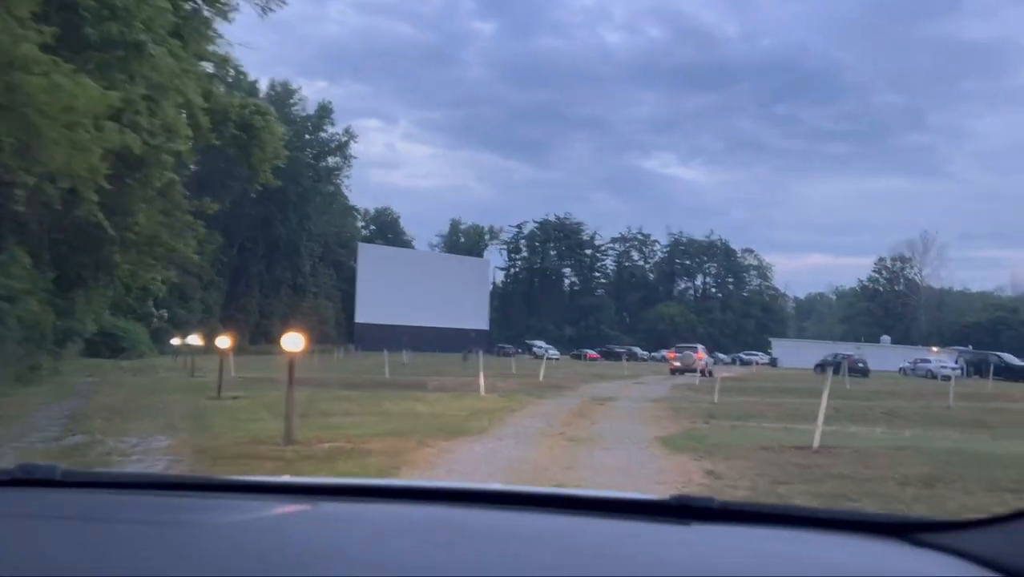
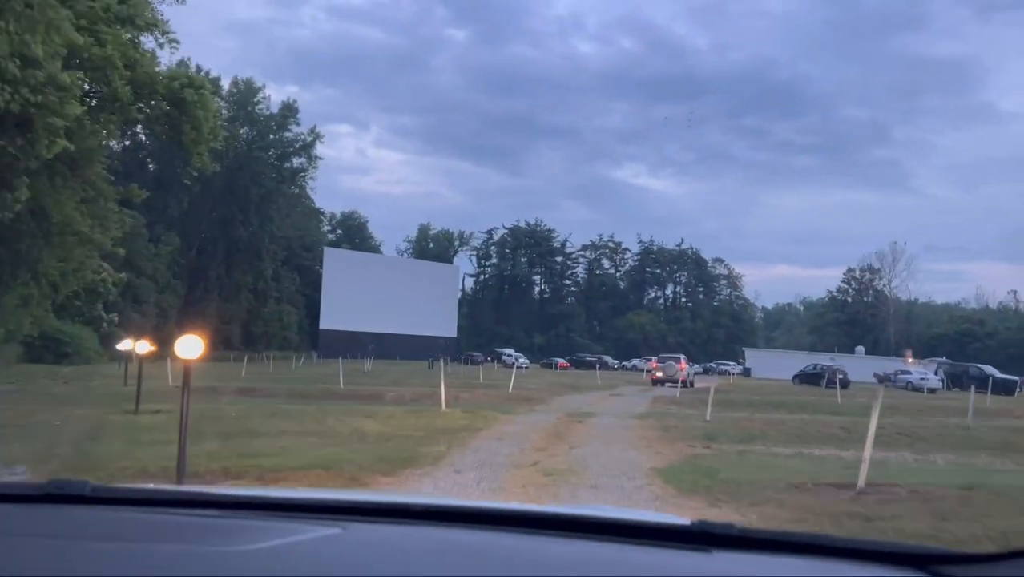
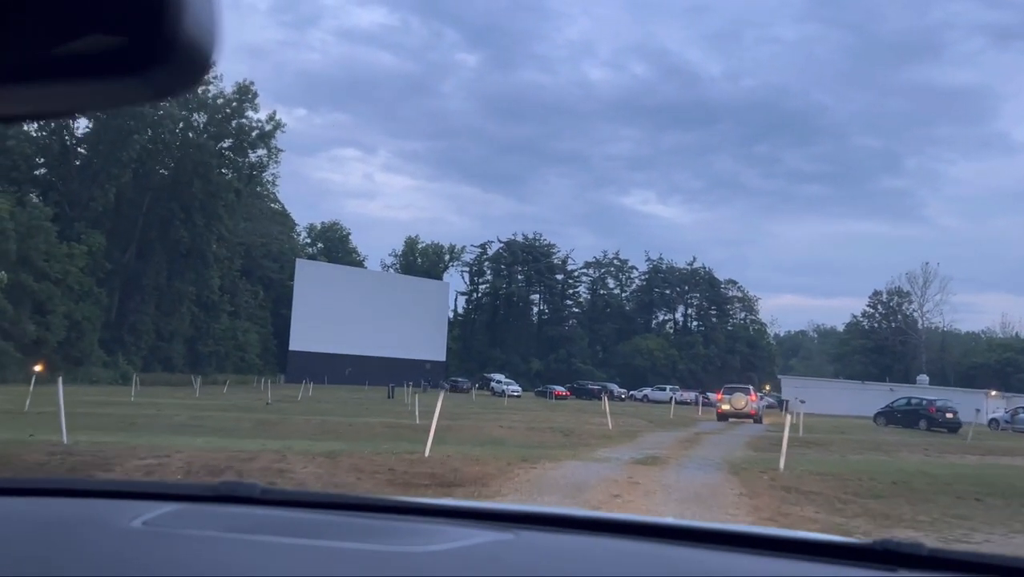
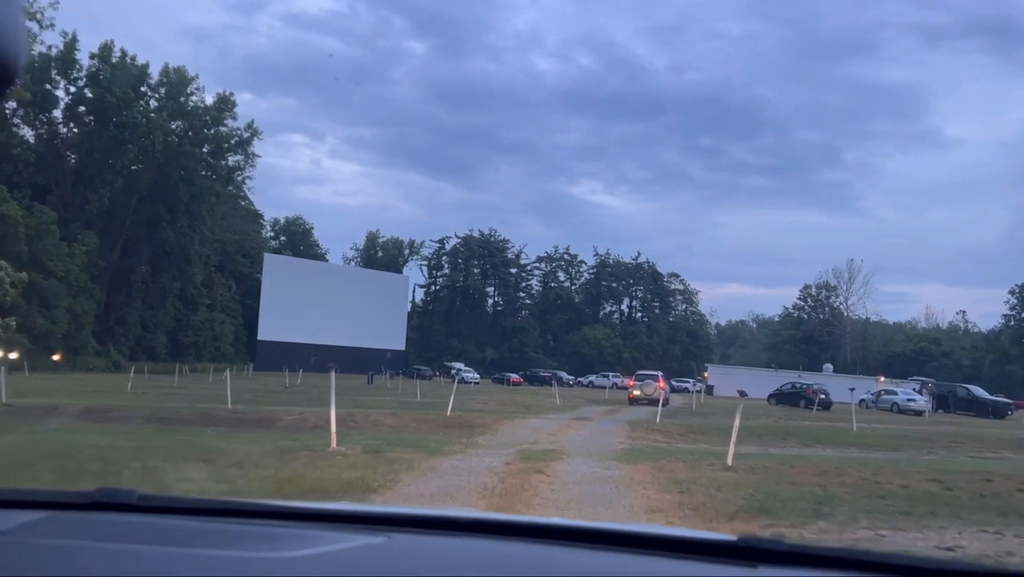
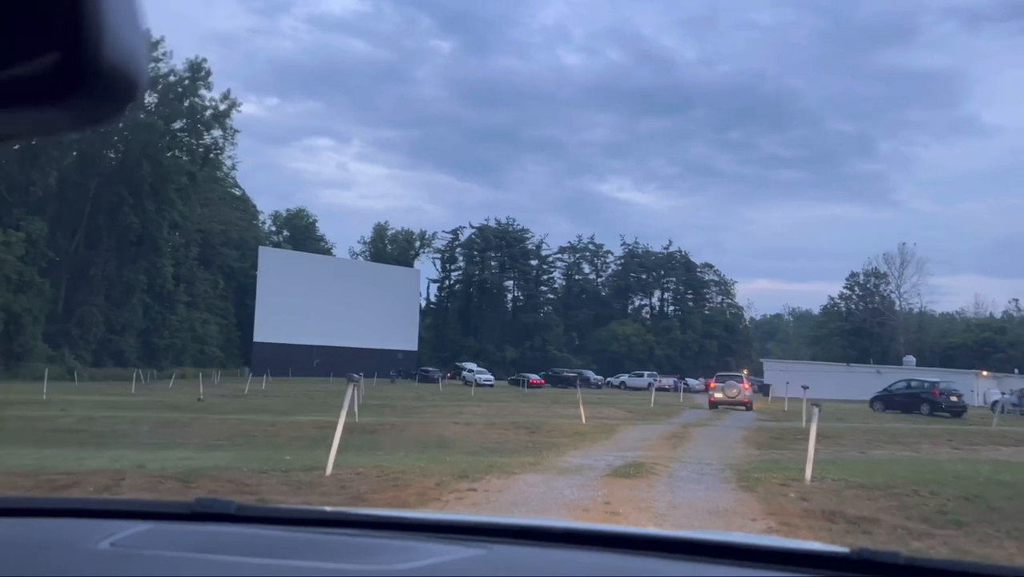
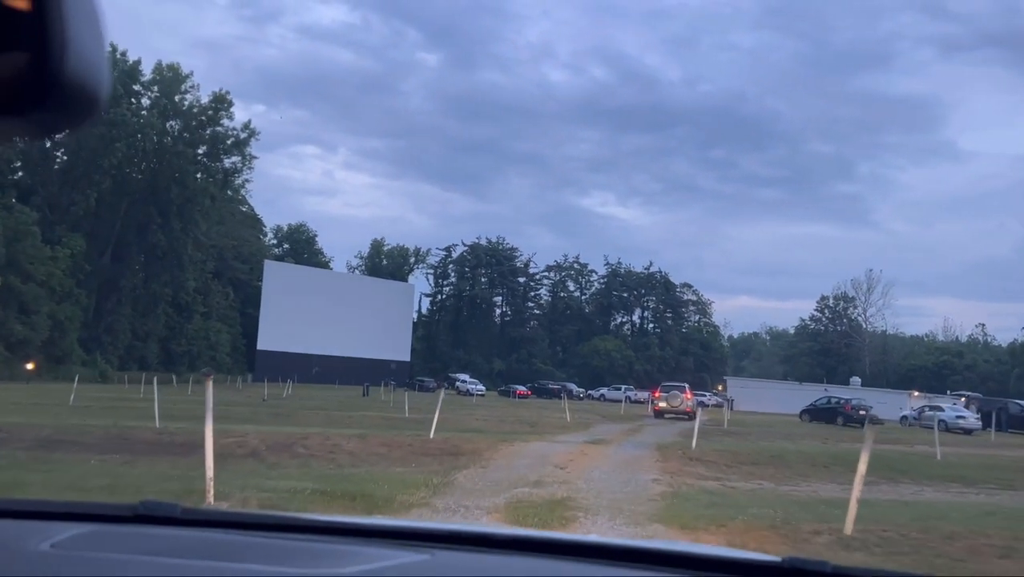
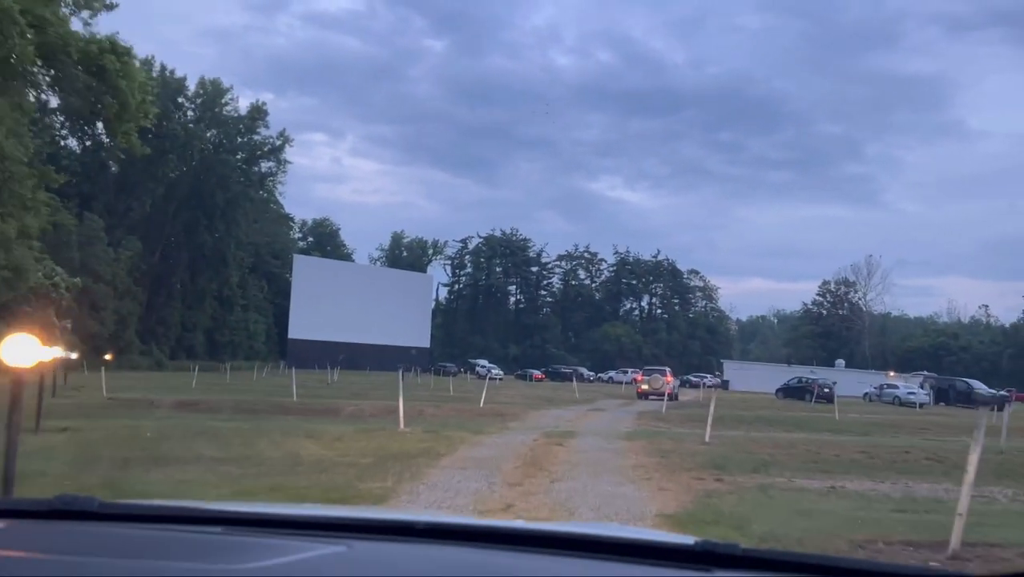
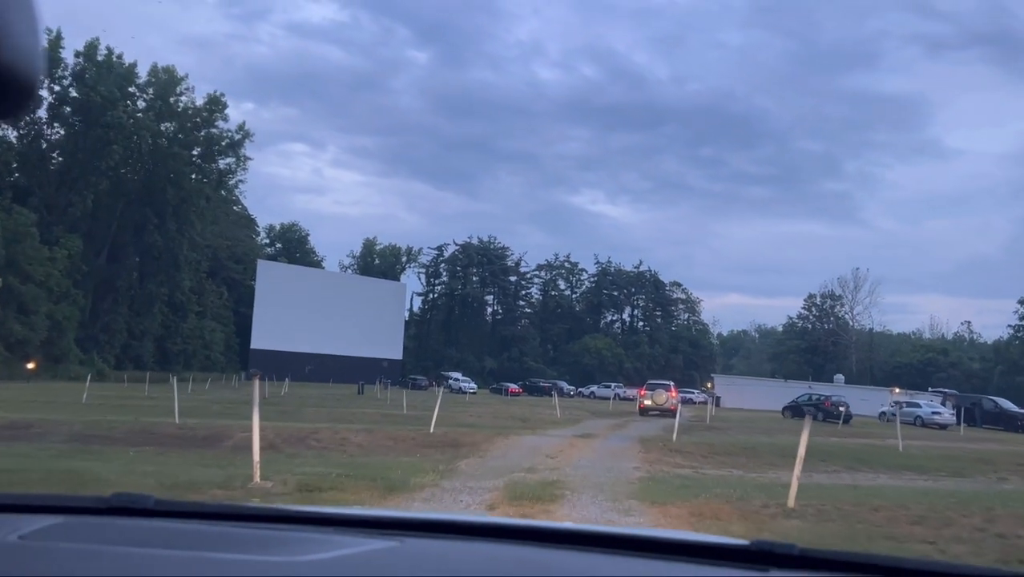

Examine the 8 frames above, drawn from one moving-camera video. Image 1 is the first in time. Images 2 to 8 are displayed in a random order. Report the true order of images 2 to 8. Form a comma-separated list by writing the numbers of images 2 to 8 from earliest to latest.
2, 7, 4, 8, 6, 3, 5
